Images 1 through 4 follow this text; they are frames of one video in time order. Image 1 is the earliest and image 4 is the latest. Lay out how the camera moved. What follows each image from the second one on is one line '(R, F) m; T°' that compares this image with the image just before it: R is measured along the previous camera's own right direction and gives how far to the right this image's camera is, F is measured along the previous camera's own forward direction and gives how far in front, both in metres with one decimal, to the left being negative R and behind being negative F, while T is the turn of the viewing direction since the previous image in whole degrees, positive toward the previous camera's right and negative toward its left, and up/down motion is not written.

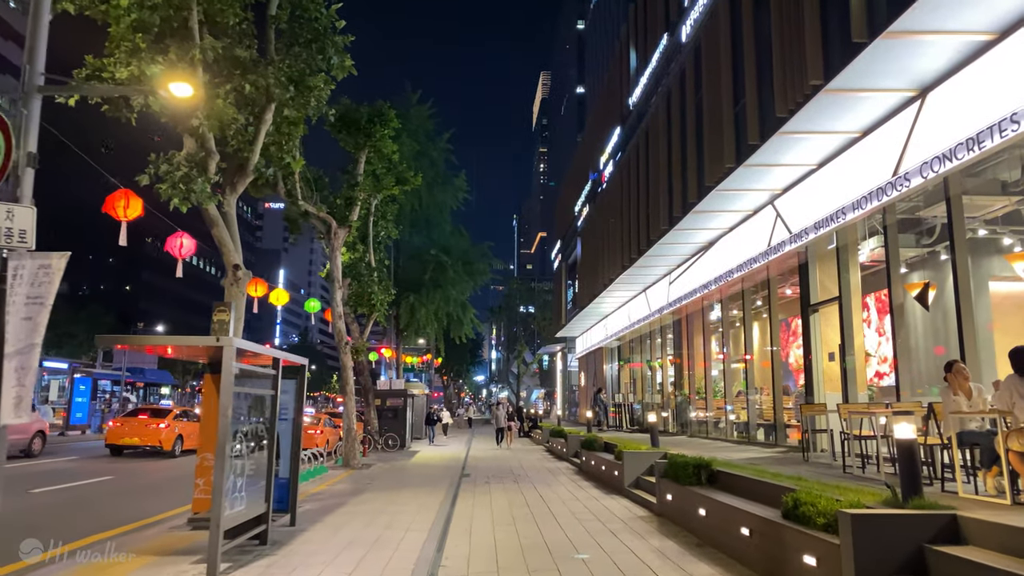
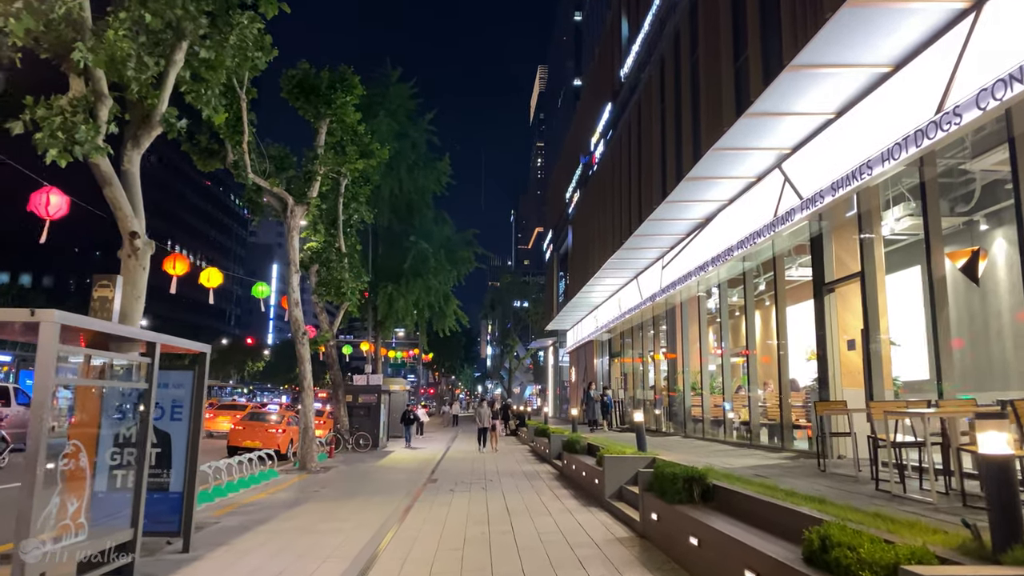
(+0.6, +1.9) m; 0°
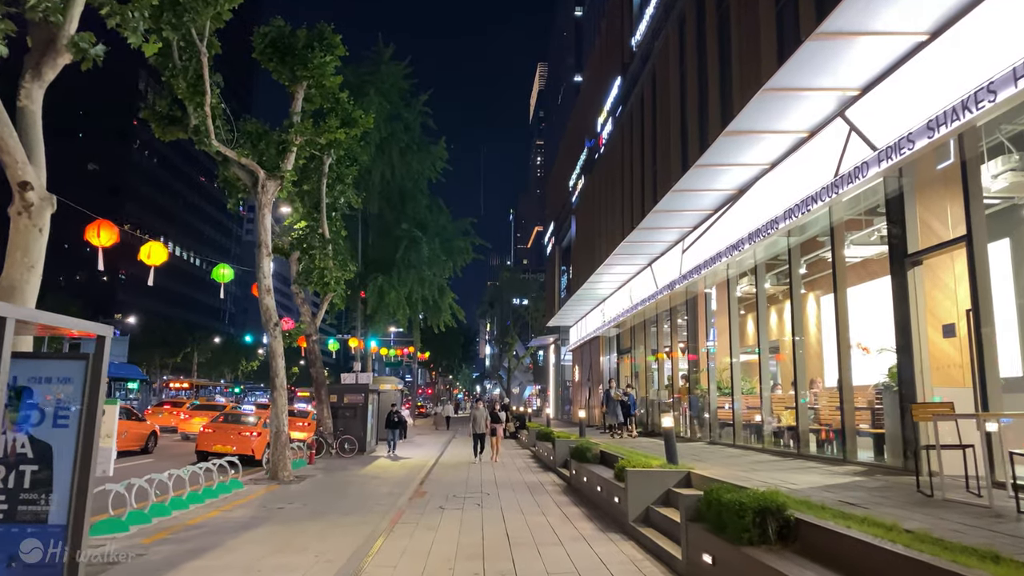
(0.0, +2.1) m; 0°
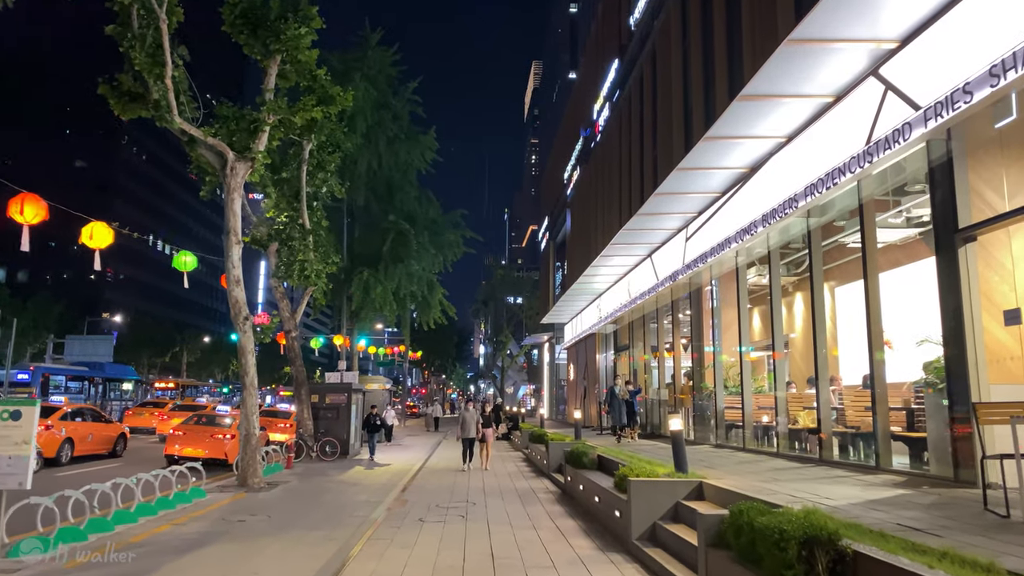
(+0.1, +1.2) m; 0°
